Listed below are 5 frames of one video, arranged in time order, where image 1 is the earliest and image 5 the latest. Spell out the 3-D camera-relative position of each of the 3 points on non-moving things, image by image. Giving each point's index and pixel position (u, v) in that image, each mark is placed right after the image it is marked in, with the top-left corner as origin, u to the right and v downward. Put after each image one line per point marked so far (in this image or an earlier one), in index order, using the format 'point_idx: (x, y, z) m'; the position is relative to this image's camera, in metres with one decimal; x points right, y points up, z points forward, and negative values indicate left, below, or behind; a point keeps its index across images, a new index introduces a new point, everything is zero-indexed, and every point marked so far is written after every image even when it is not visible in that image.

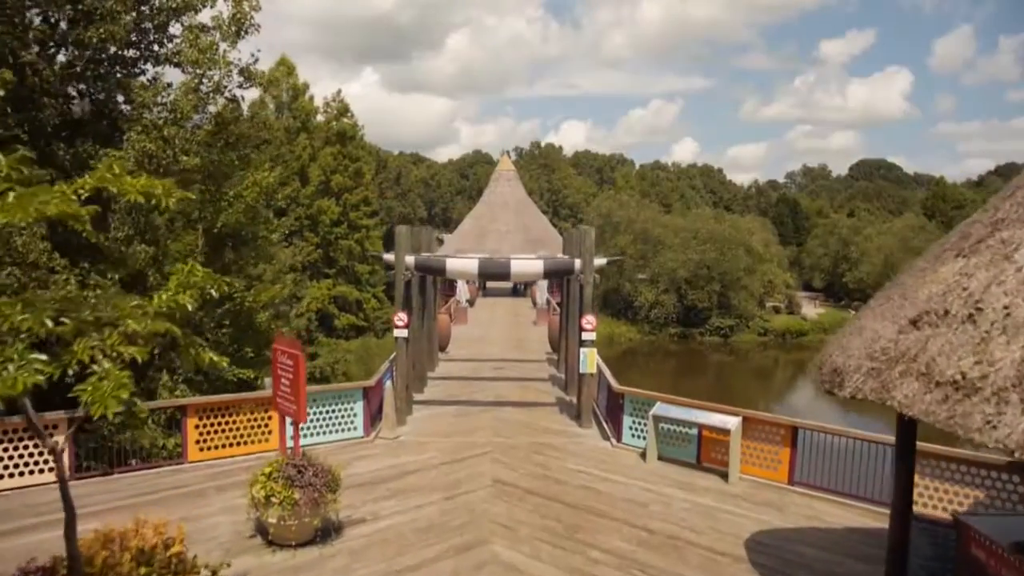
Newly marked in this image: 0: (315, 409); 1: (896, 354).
0: (-1.8, -1.1, +7.1) m
1: (+1.7, -0.3, +3.5) m
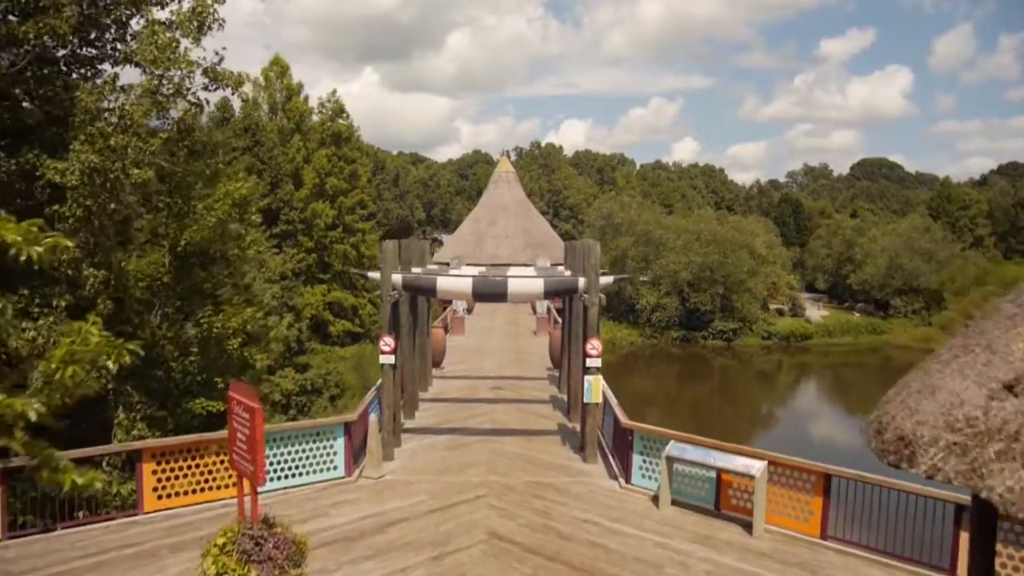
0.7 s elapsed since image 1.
0: (-1.8, -1.3, +6.4) m
1: (+1.7, -0.5, +2.8) m
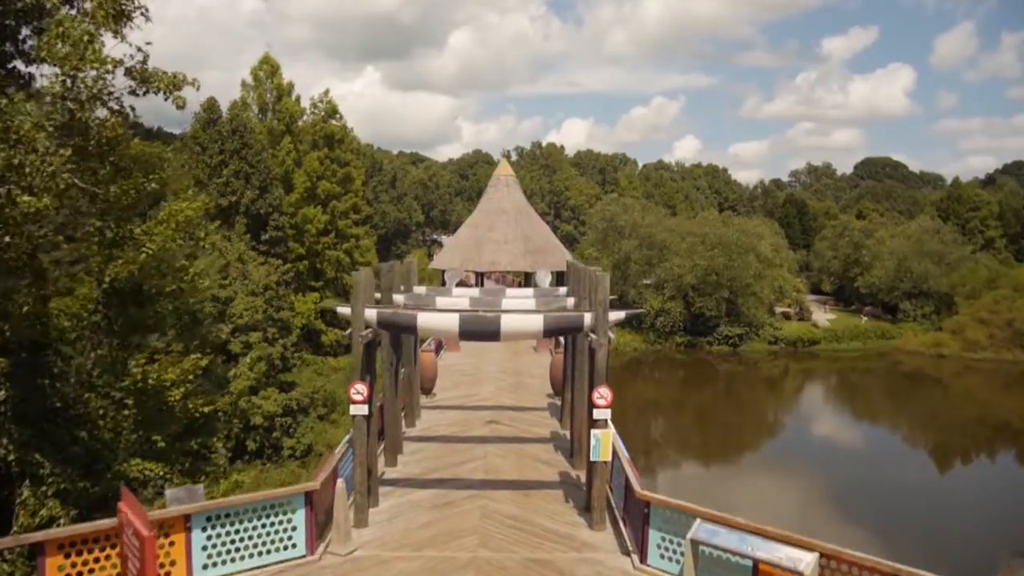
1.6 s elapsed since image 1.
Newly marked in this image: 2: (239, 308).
0: (-1.9, -1.6, +5.3) m
1: (+1.6, -0.8, +1.7) m
2: (-5.5, -0.4, +15.7) m
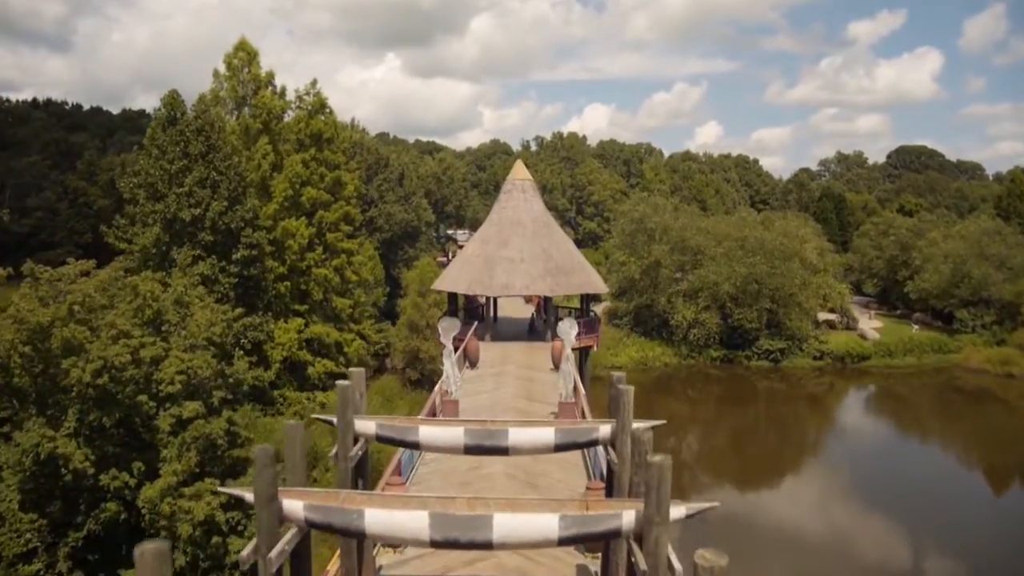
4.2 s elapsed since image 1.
0: (-1.9, -2.7, +1.6) m
1: (+1.5, -1.9, -2.2) m
2: (-5.3, -1.3, +12.0) m
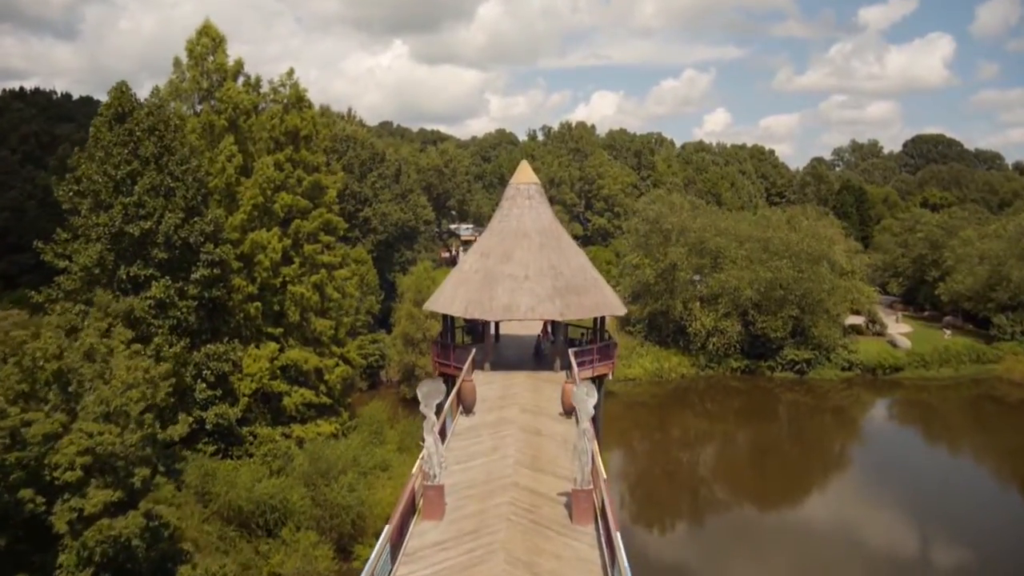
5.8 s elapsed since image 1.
0: (-2.0, -3.5, -1.2) m
1: (+1.4, -2.8, -5.0) m
2: (-5.3, -2.0, +9.2) m
